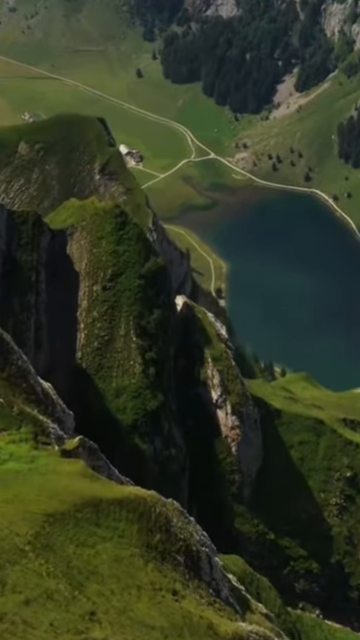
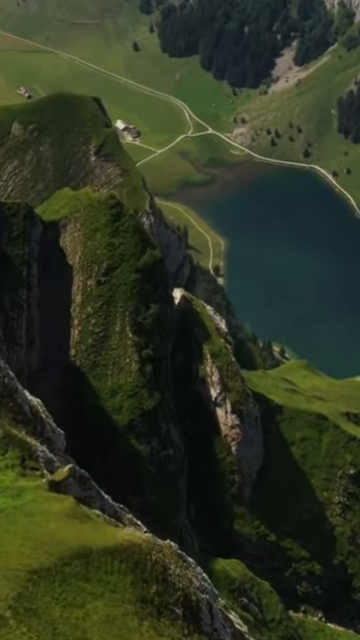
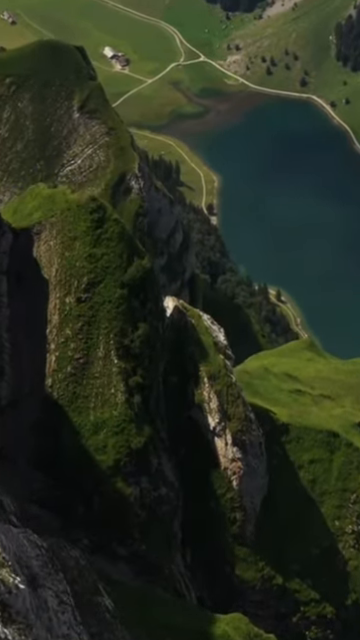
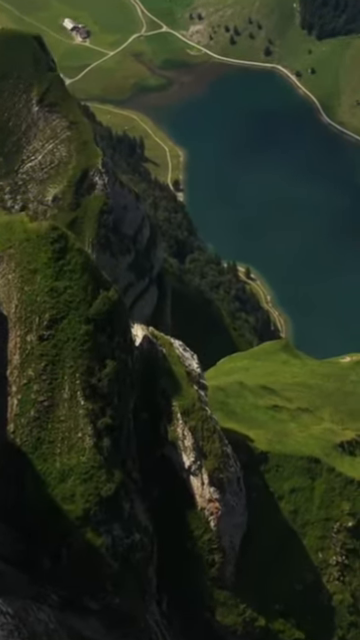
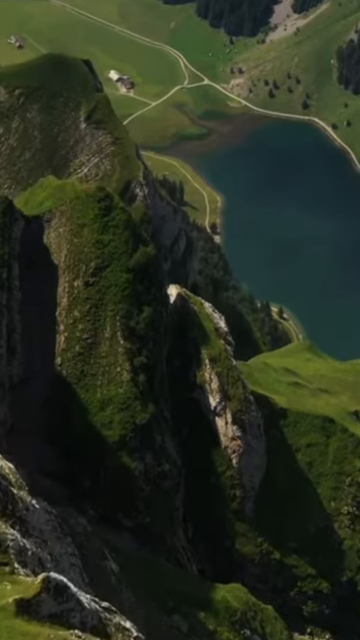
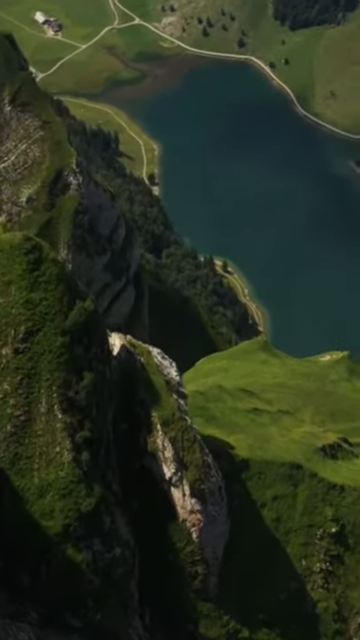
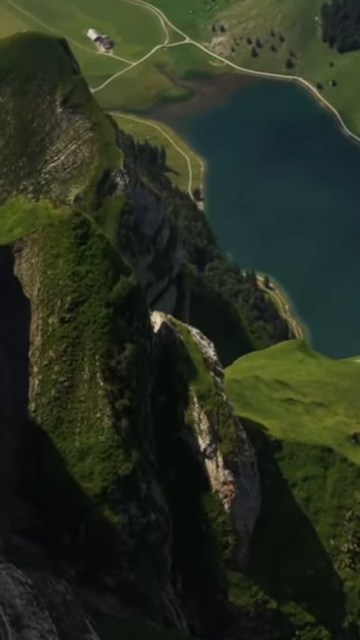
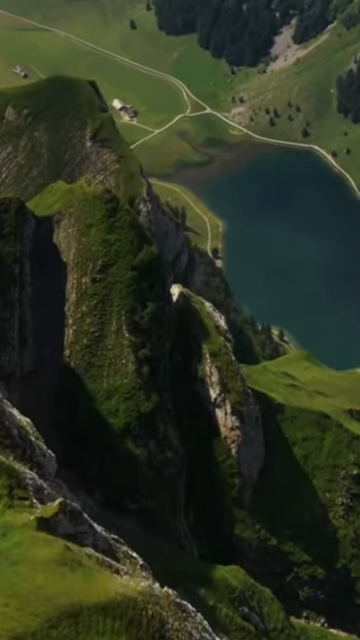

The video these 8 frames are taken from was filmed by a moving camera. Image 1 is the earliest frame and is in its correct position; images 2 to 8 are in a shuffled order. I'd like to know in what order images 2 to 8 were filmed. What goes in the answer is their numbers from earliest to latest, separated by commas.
2, 8, 5, 3, 7, 4, 6
